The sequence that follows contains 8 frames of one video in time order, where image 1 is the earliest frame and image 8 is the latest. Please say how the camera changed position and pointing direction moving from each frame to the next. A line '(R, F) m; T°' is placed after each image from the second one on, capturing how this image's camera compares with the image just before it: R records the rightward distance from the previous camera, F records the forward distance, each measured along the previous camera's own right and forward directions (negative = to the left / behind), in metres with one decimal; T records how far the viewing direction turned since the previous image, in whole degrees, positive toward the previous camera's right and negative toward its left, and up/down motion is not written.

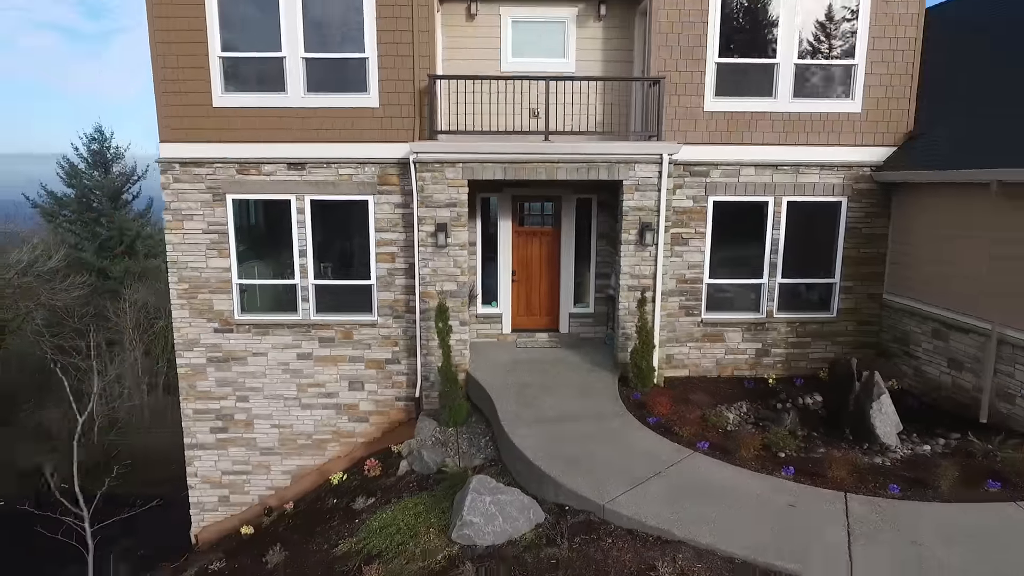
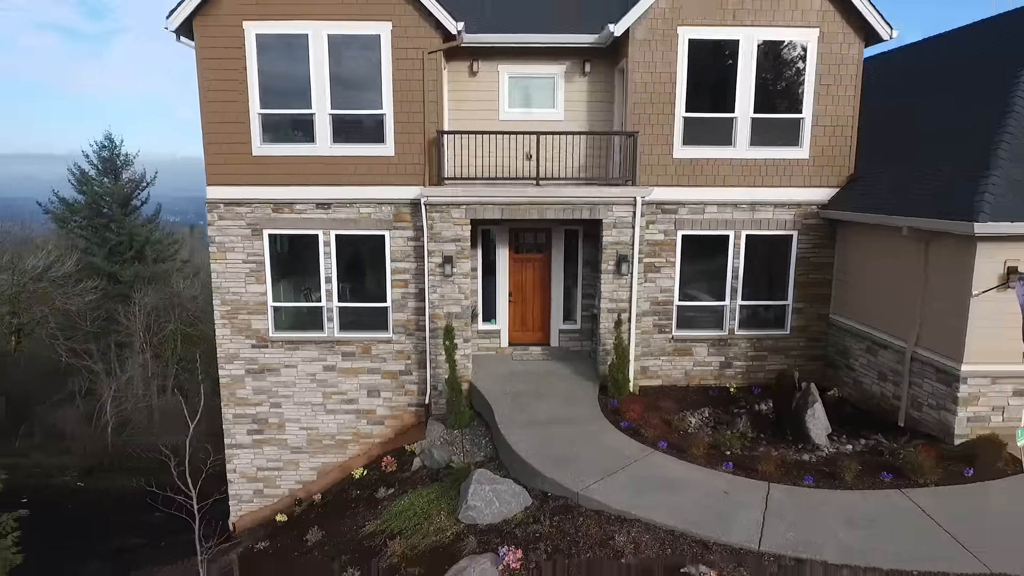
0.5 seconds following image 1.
(+0.1, -1.2) m; 0°
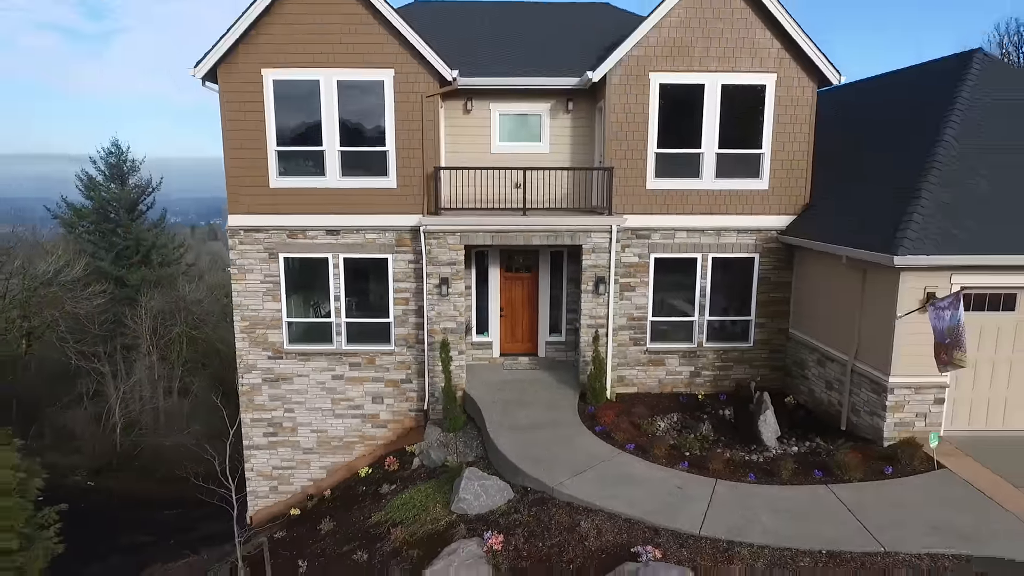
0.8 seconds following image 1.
(+0.2, -1.0) m; 0°
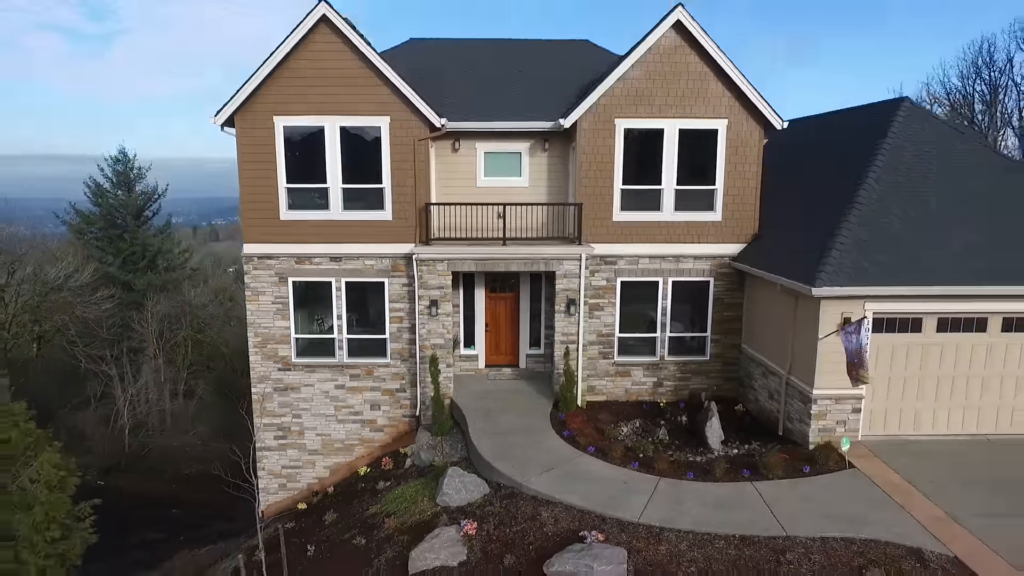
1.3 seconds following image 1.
(+0.3, -1.2) m; 0°
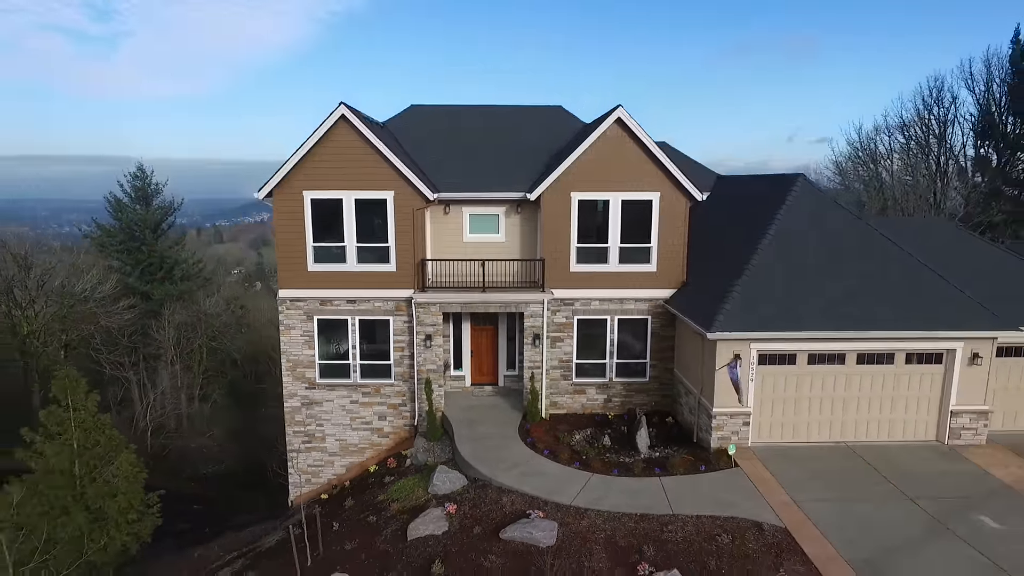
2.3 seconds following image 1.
(+0.5, -2.8) m; 0°
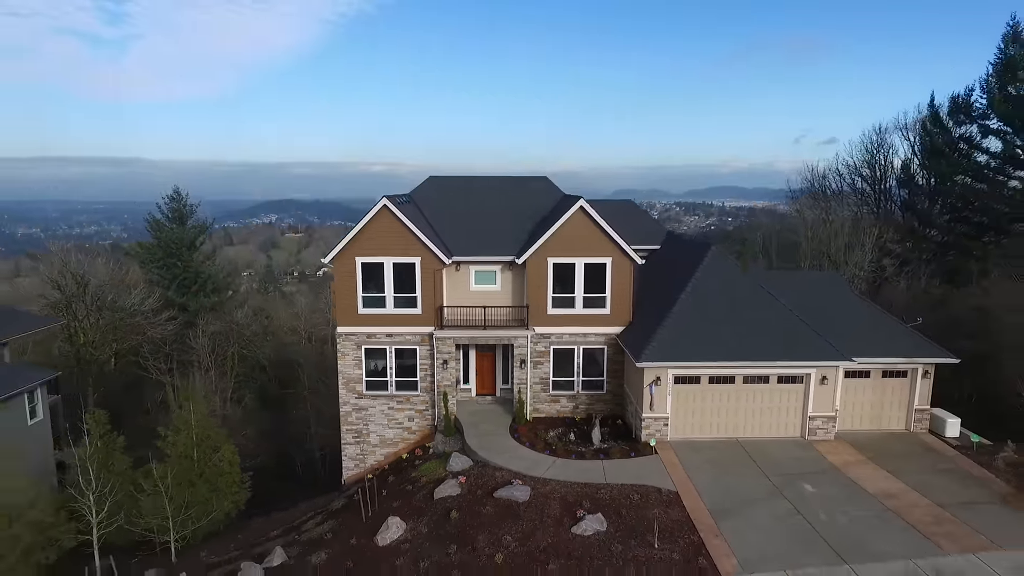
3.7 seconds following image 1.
(+0.4, -5.2) m; -1°
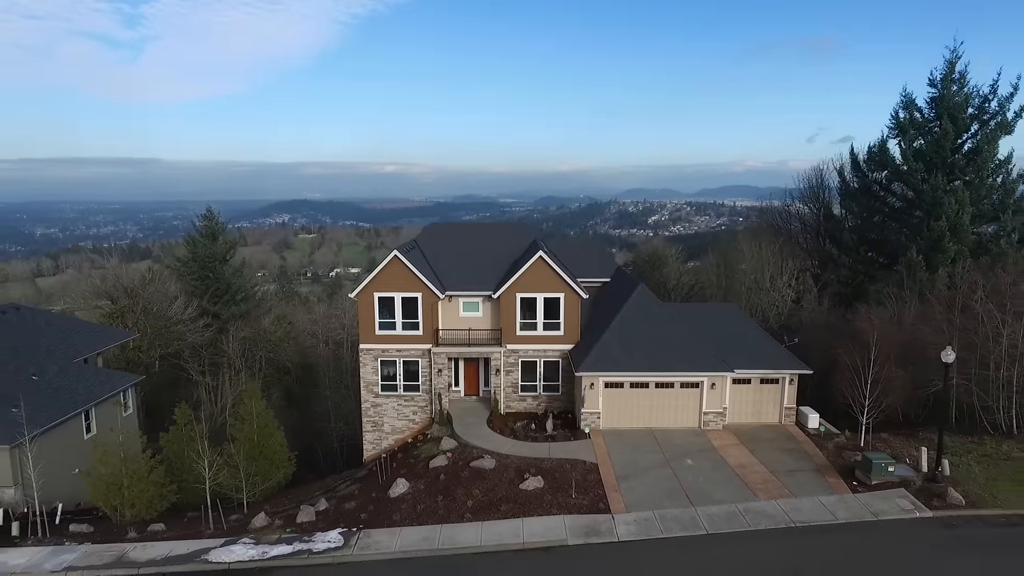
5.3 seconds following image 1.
(+1.3, -6.3) m; -1°
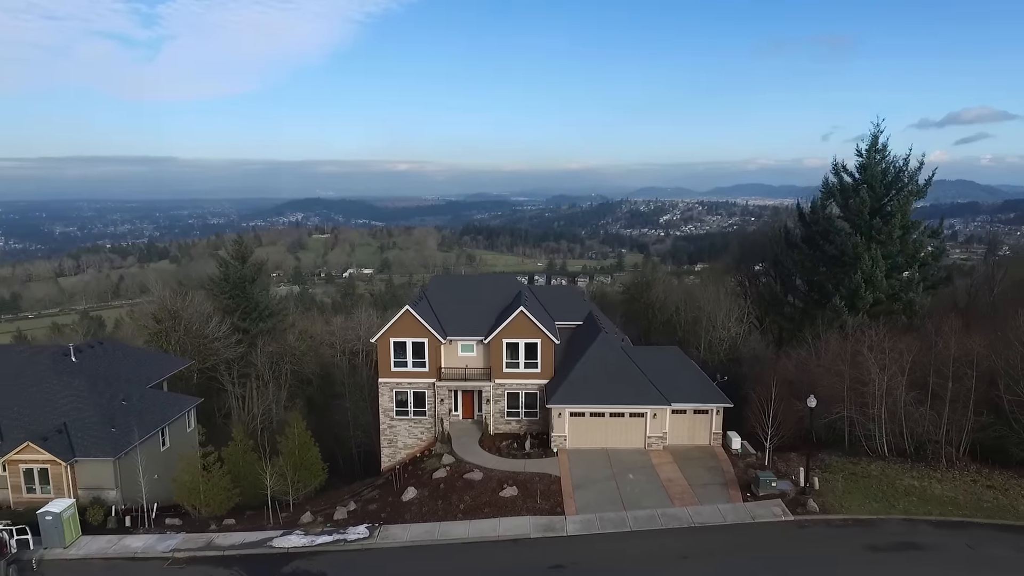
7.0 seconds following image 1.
(+1.2, -6.4) m; -1°
